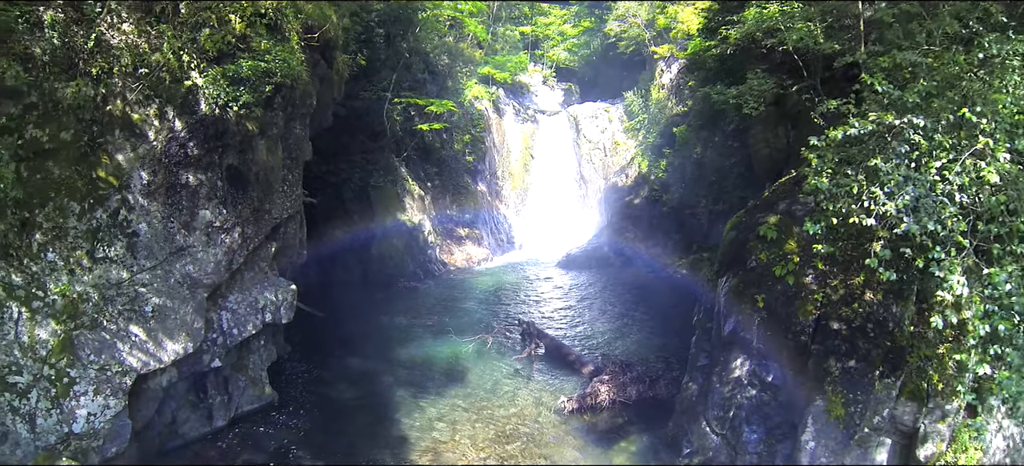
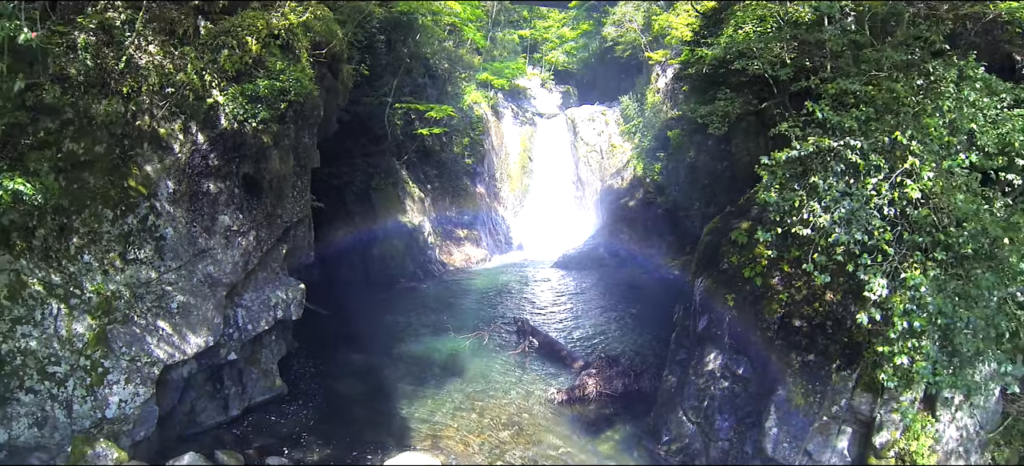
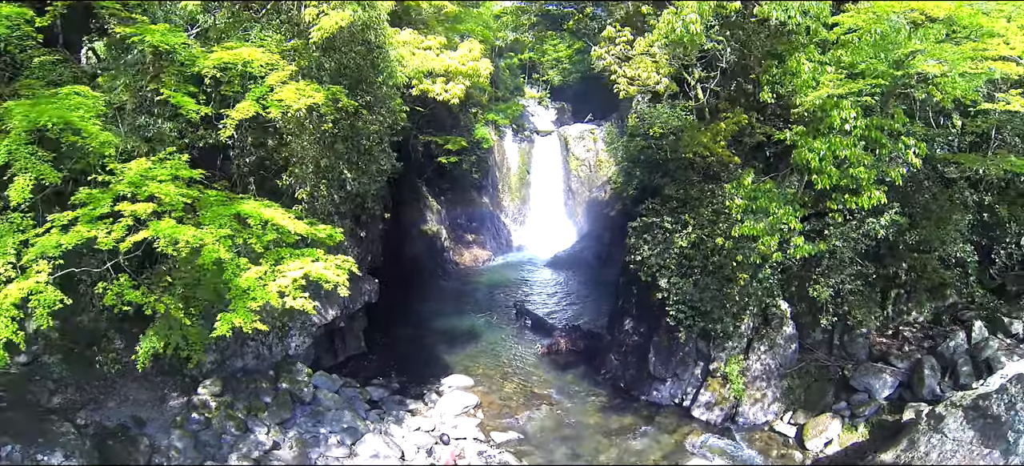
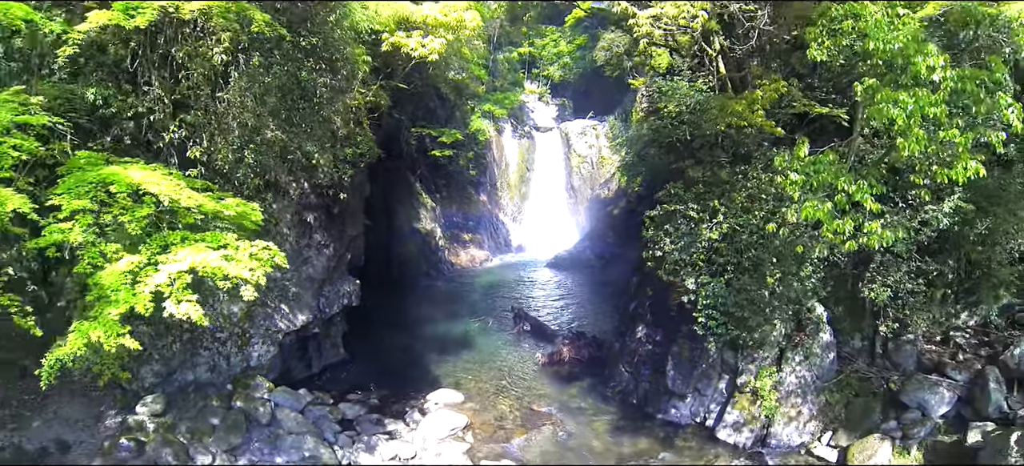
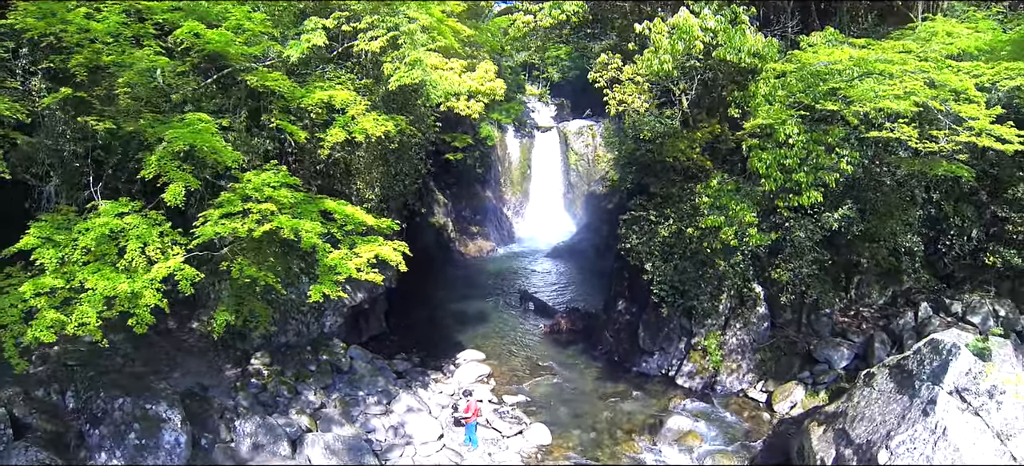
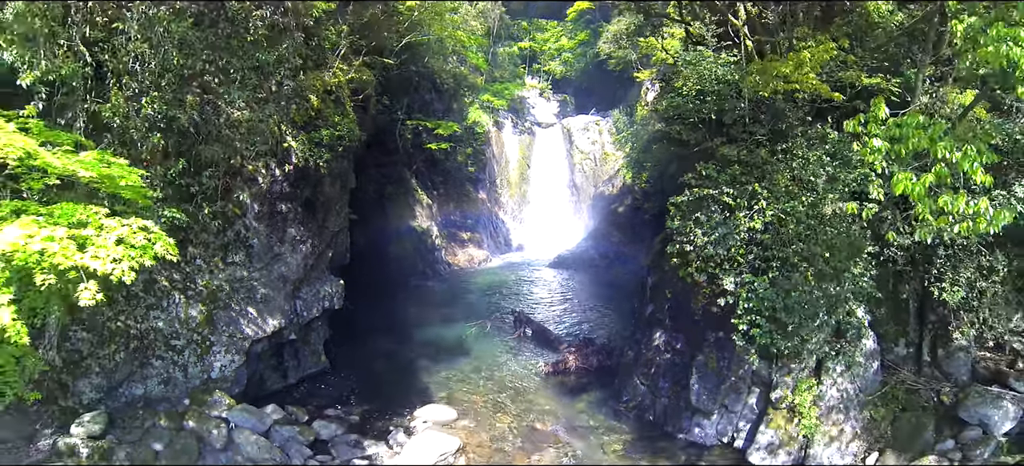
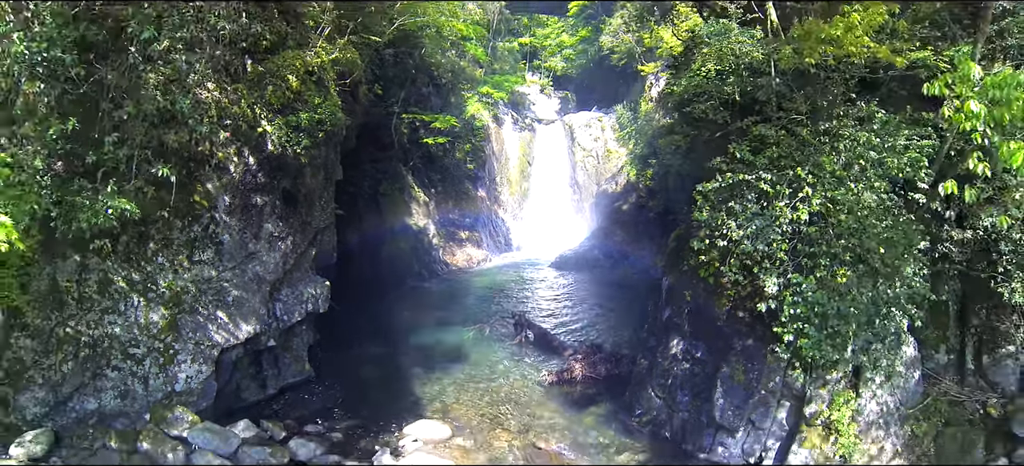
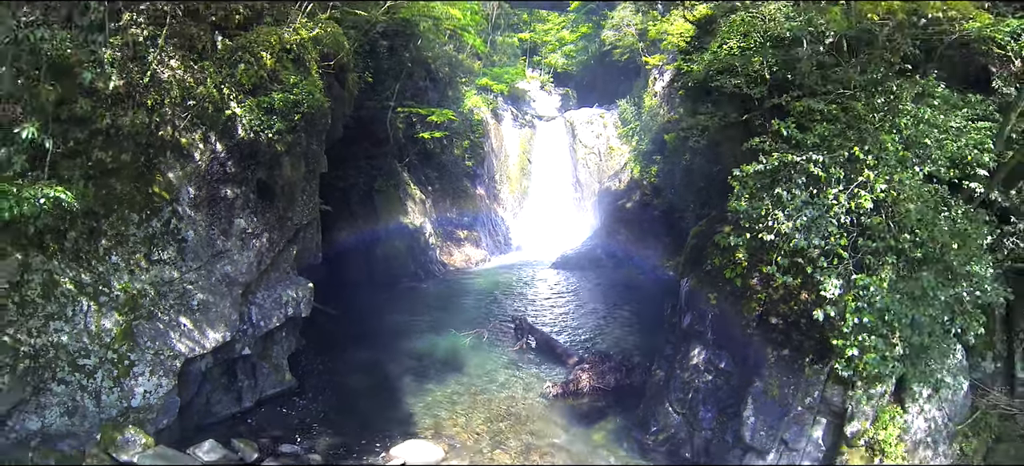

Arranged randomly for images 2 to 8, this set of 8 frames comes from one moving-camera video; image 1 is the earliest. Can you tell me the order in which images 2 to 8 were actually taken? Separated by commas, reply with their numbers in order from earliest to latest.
2, 8, 7, 6, 4, 3, 5
